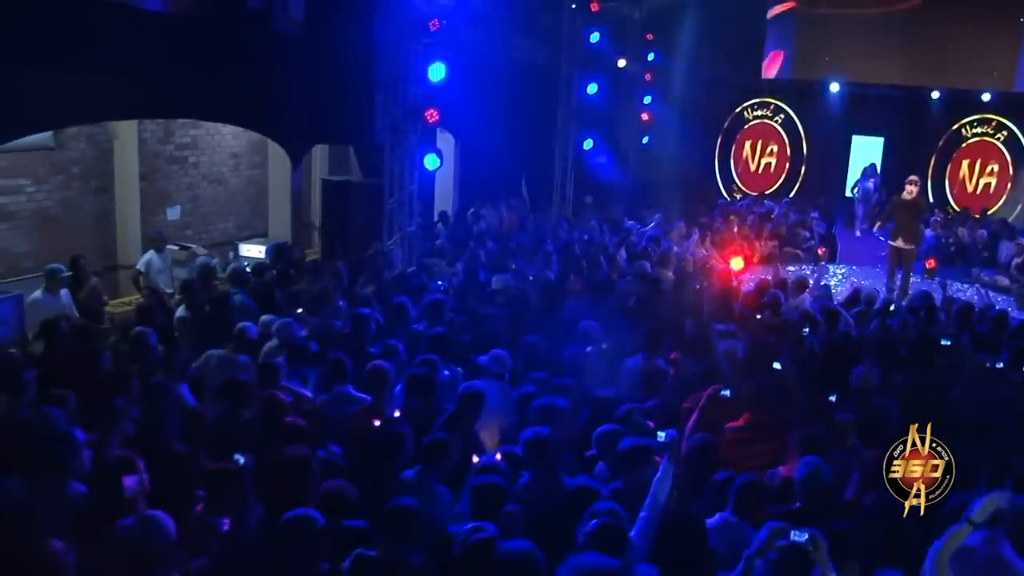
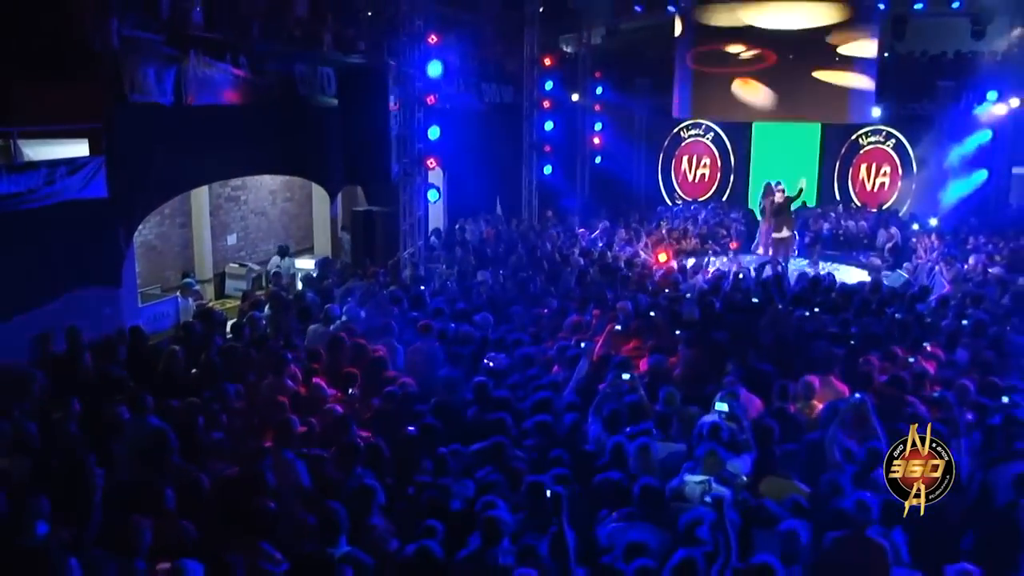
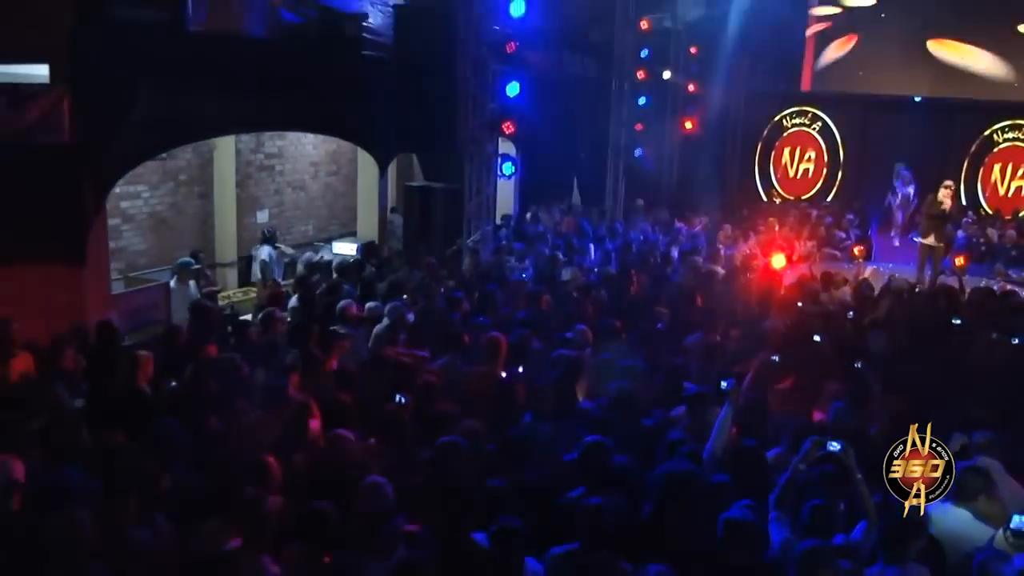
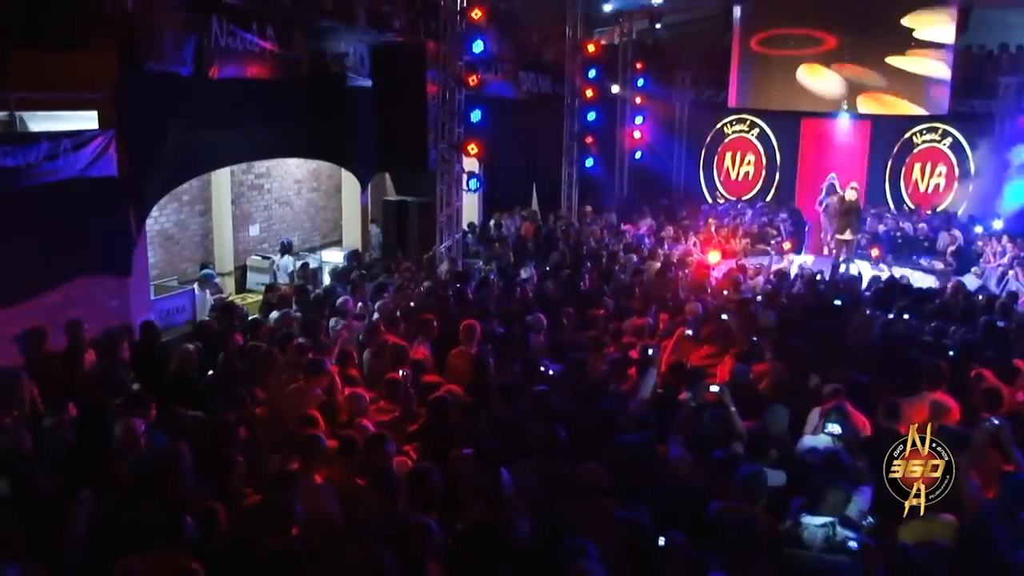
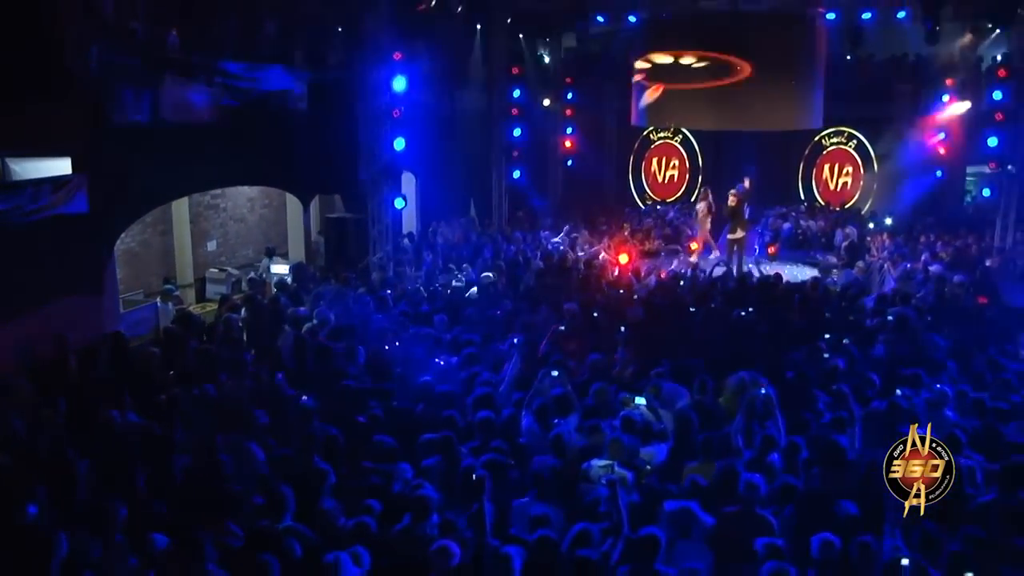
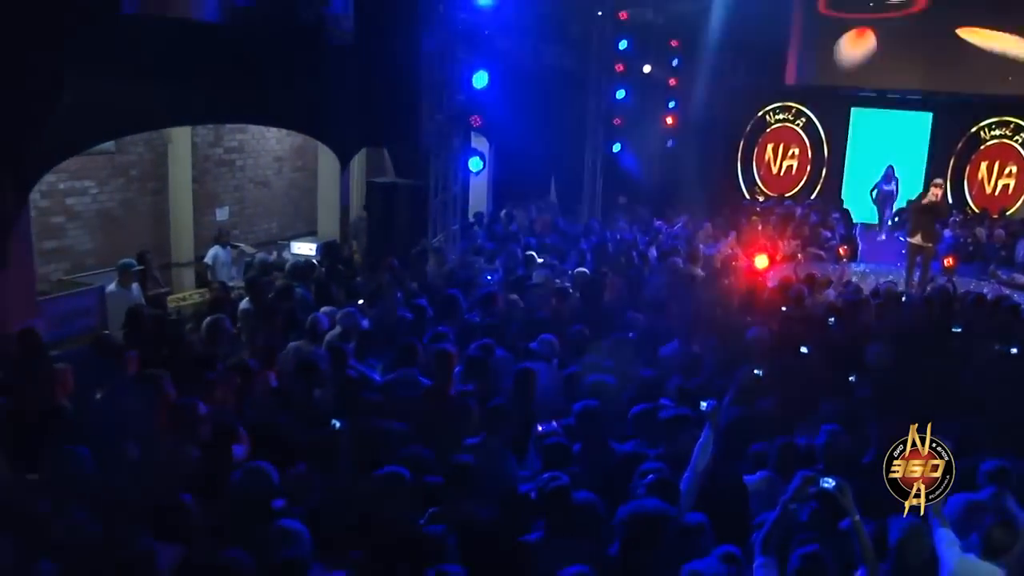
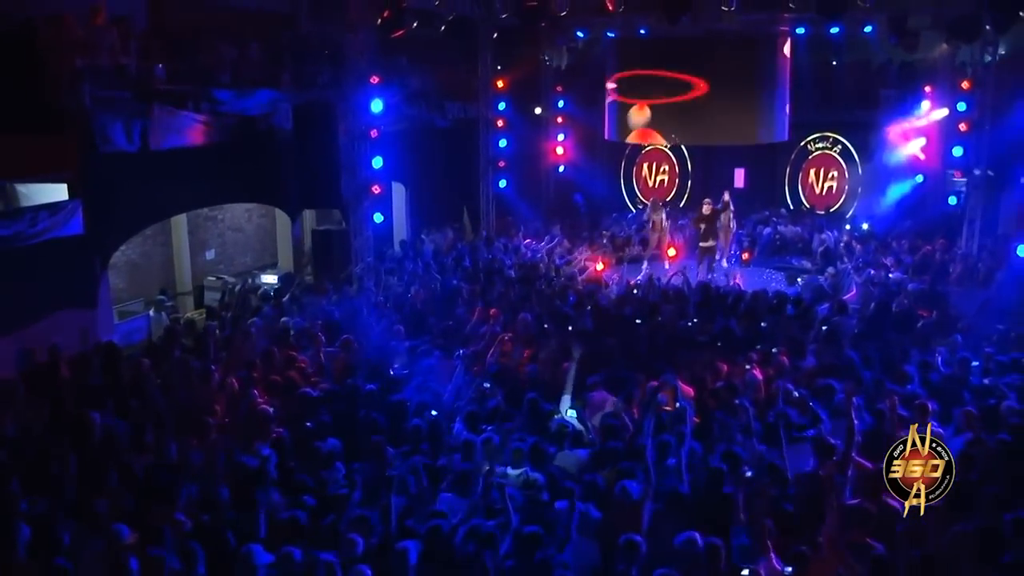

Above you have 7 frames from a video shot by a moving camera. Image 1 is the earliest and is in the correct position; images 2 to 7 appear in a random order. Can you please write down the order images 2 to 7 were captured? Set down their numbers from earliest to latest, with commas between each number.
6, 3, 4, 2, 5, 7
